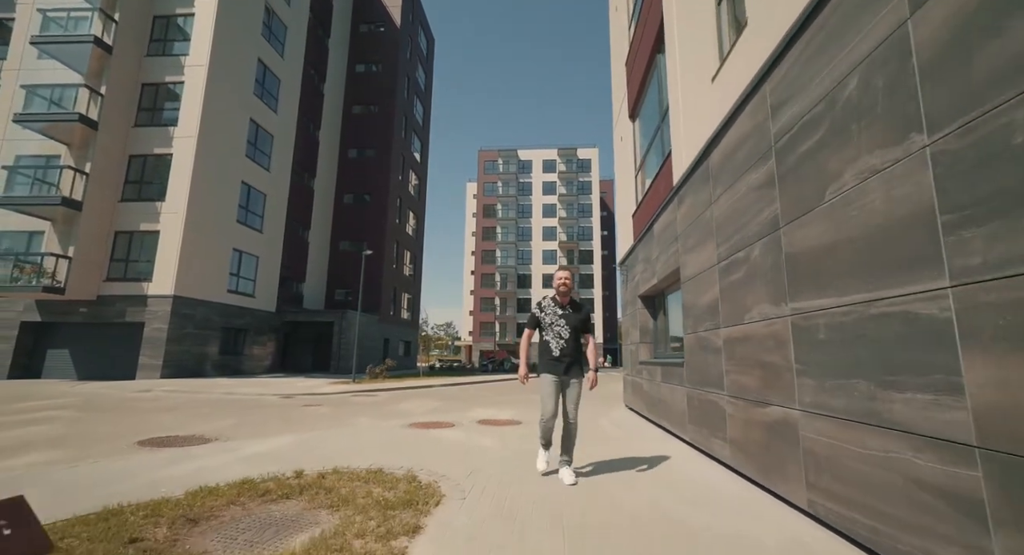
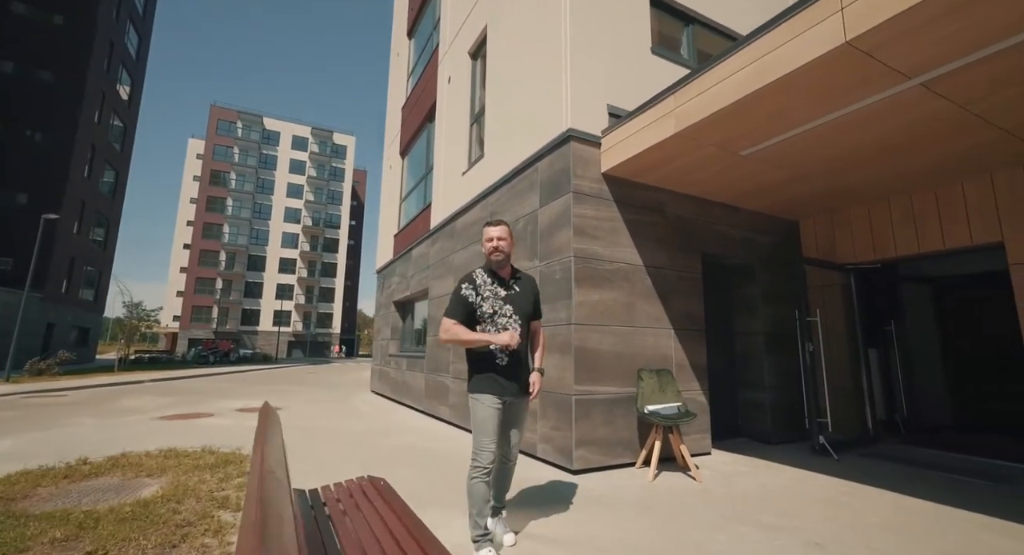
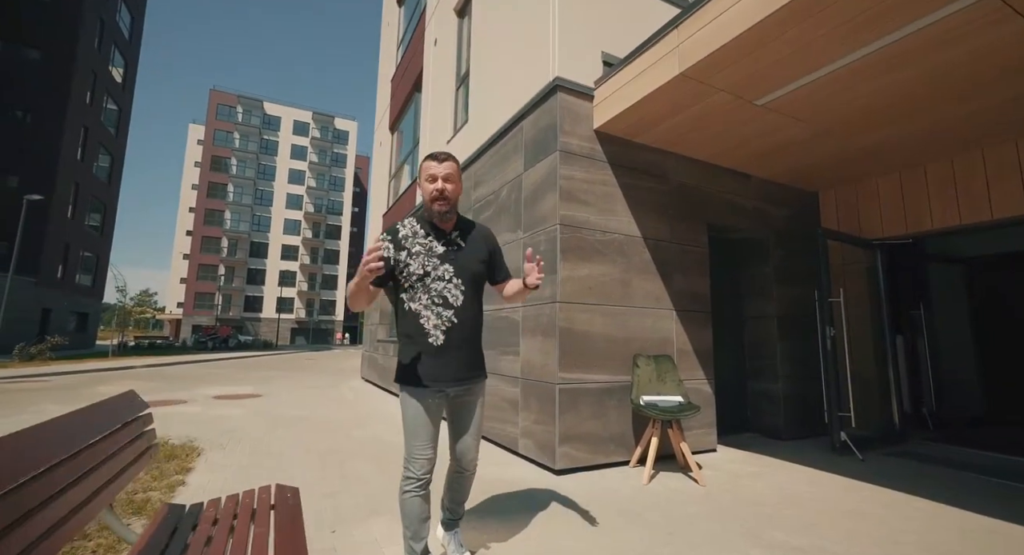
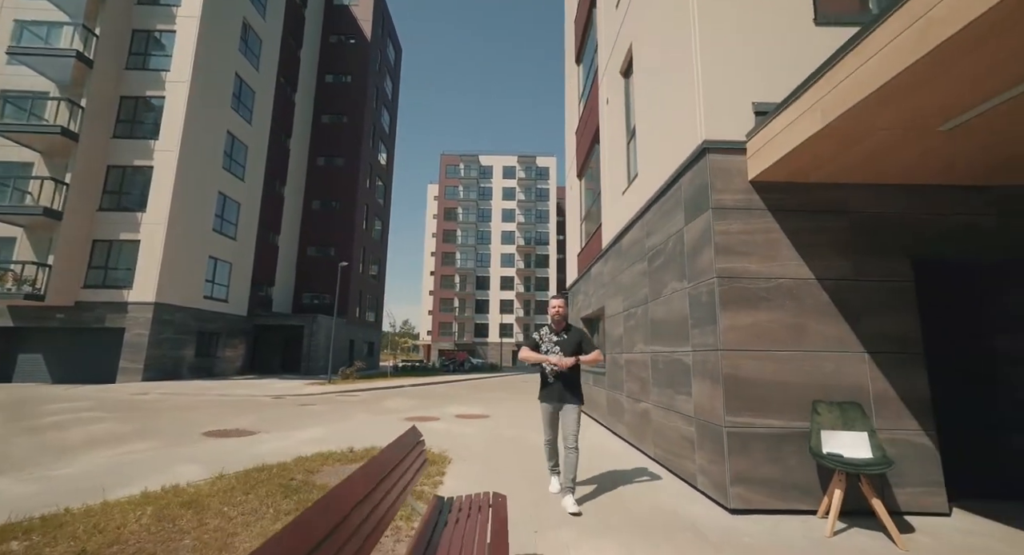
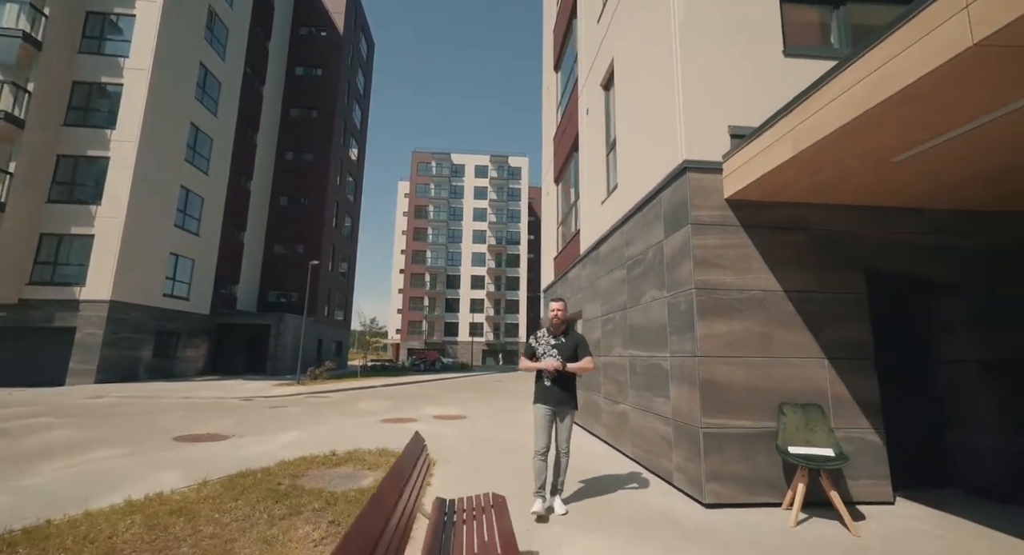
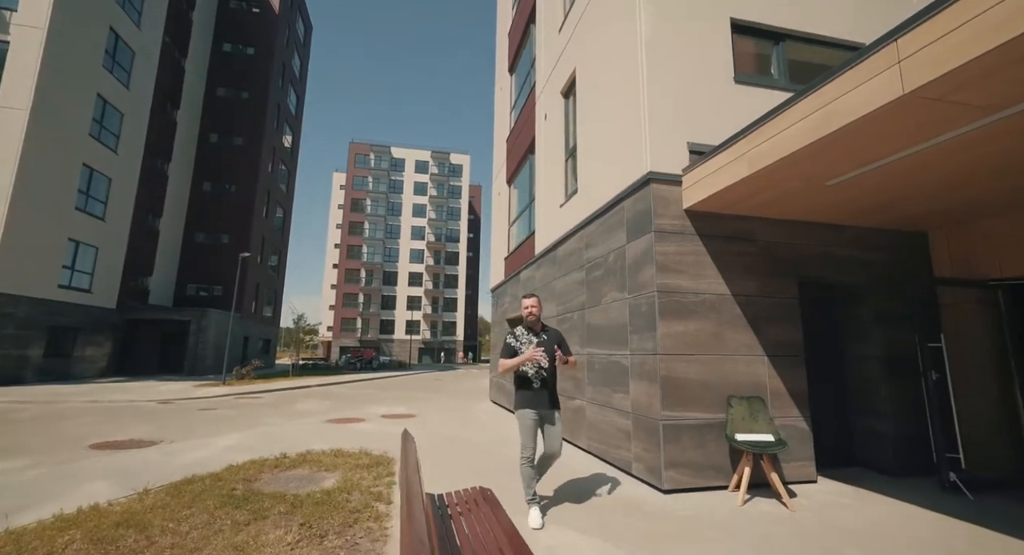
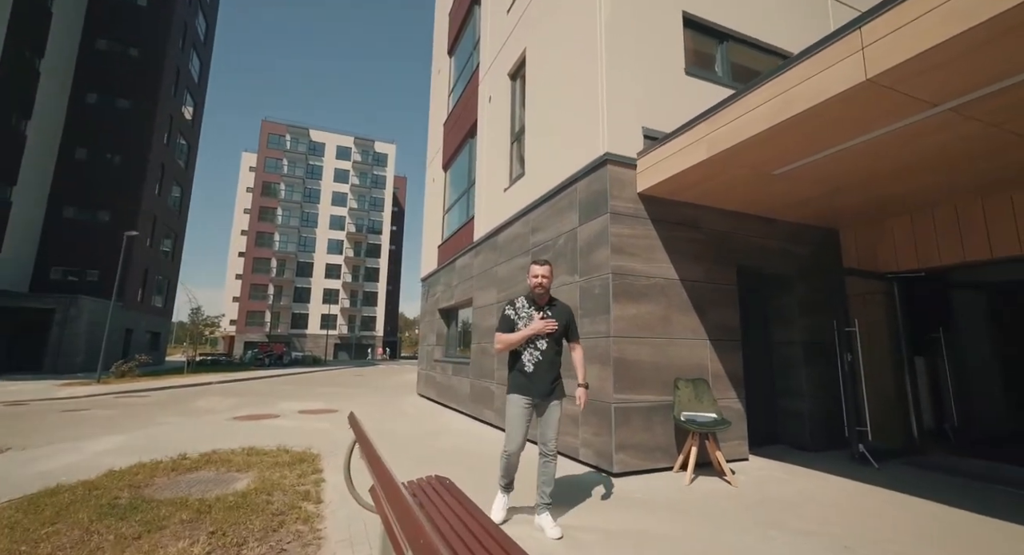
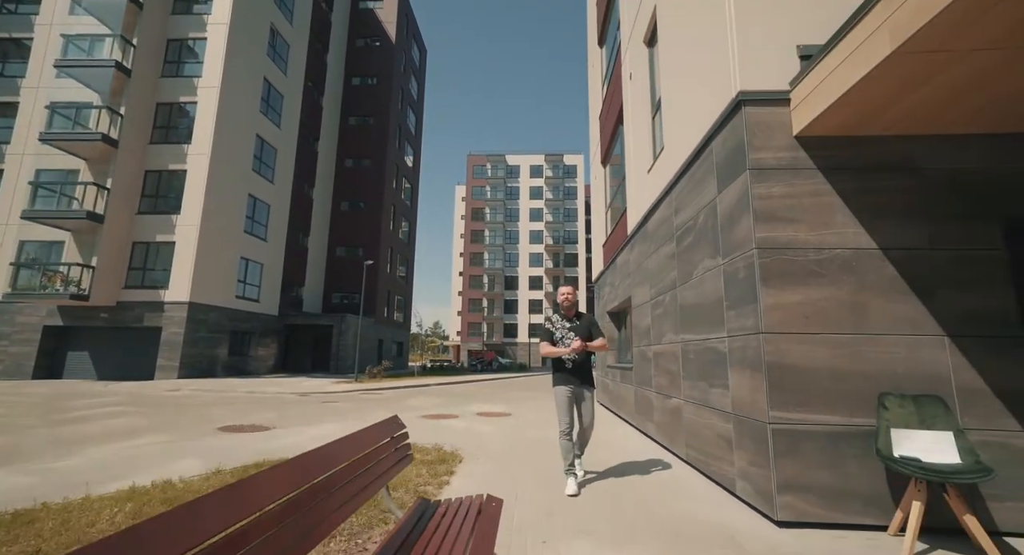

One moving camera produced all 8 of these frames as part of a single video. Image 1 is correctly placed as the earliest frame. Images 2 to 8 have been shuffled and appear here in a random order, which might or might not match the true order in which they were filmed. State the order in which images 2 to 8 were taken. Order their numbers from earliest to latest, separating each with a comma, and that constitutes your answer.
8, 4, 5, 6, 7, 2, 3
